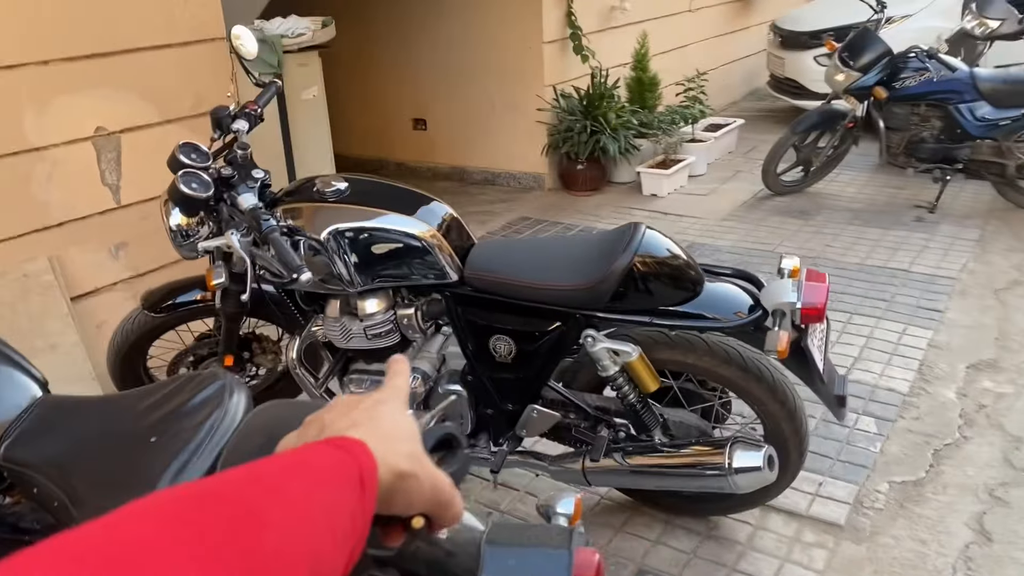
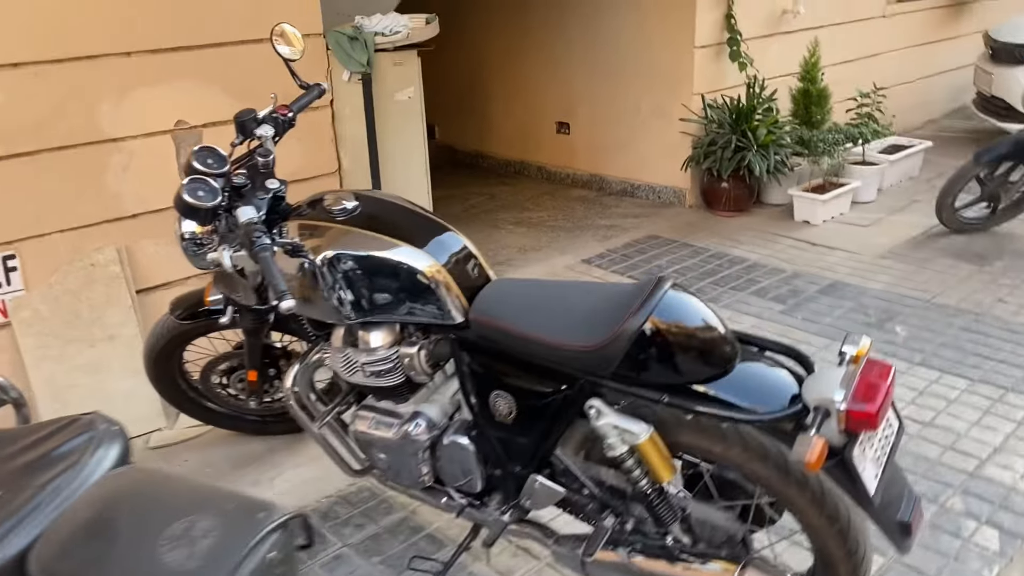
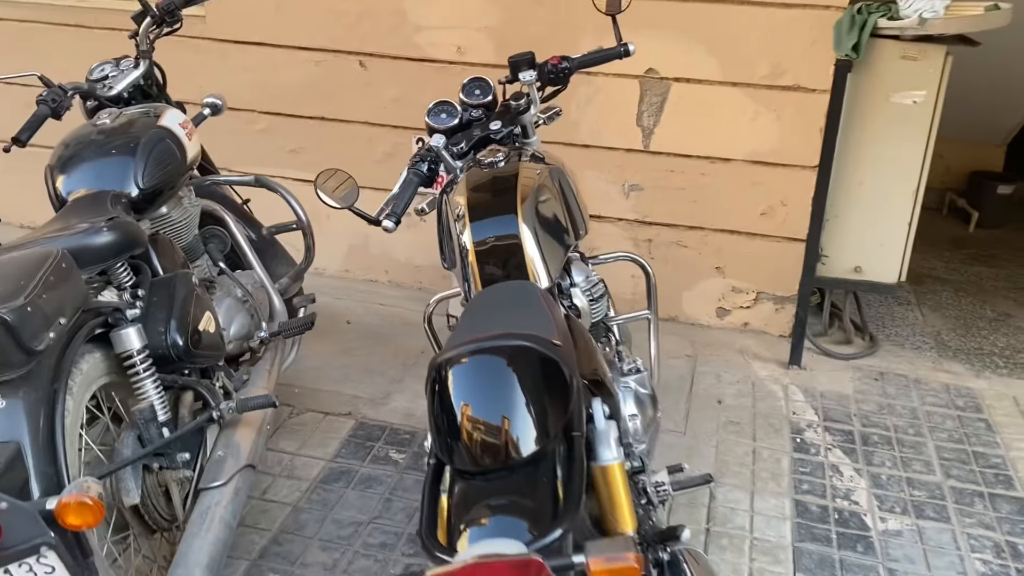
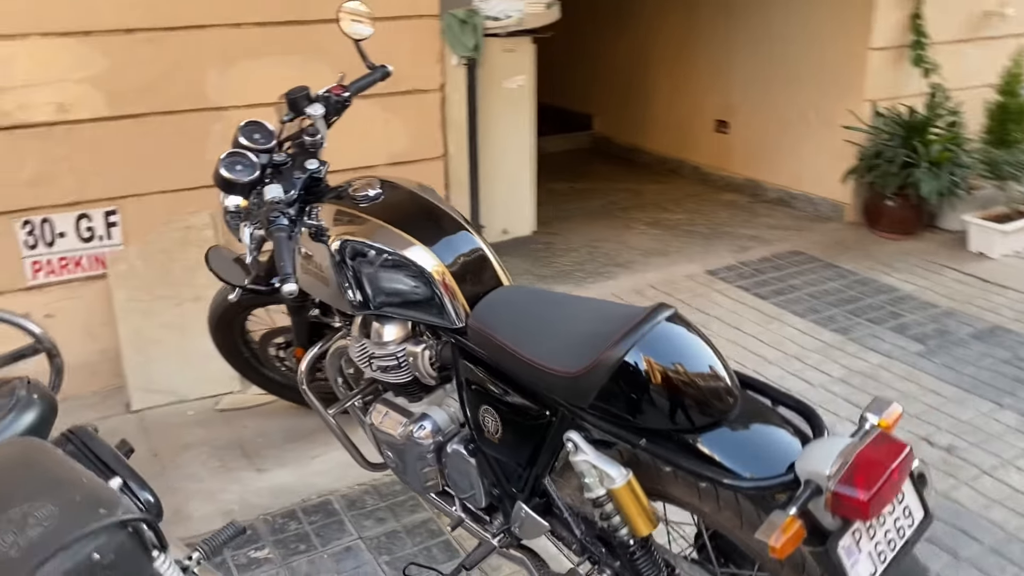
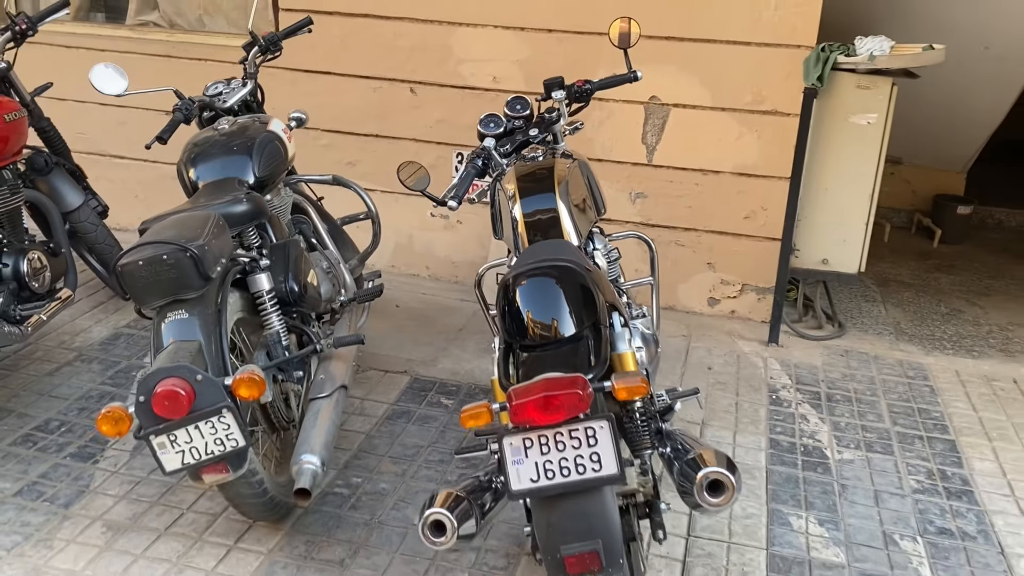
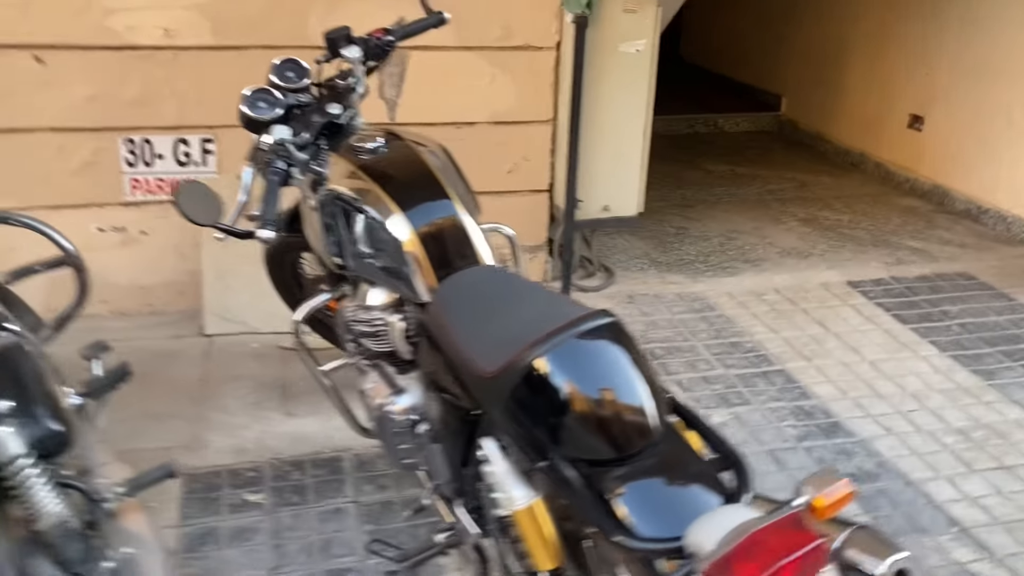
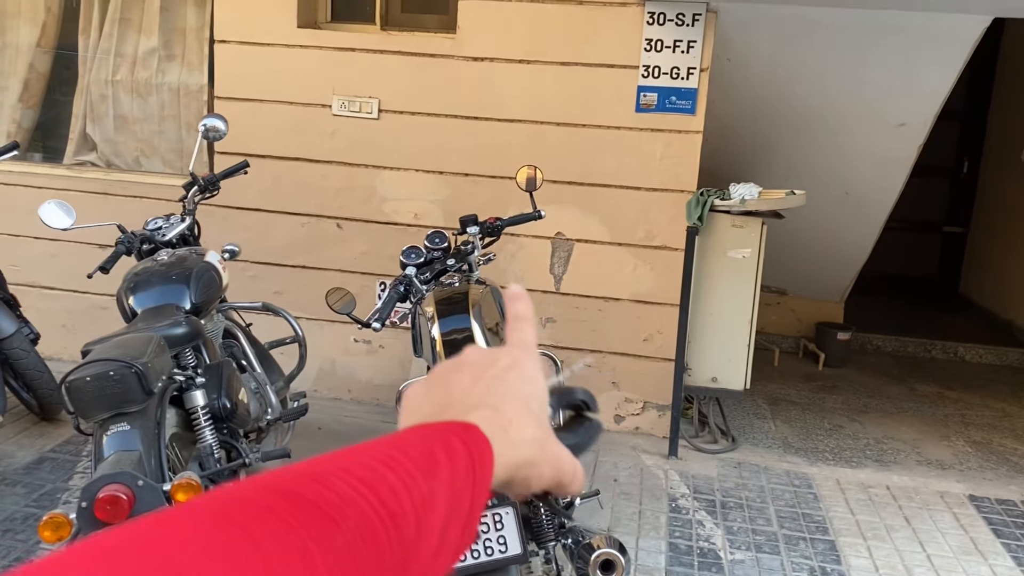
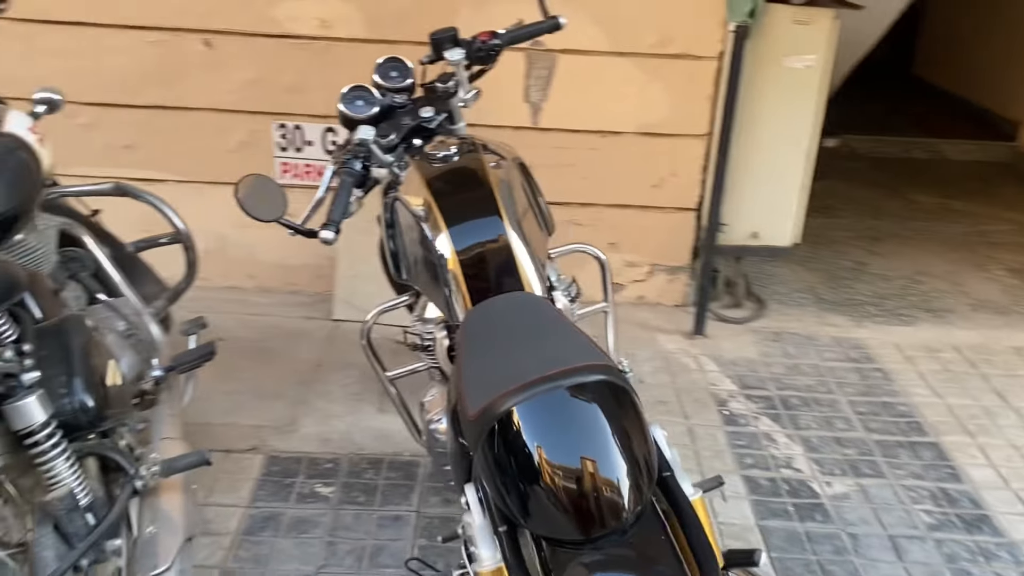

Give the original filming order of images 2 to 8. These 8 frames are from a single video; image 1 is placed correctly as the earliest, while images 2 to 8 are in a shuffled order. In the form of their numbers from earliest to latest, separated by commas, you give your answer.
2, 4, 6, 8, 3, 5, 7
